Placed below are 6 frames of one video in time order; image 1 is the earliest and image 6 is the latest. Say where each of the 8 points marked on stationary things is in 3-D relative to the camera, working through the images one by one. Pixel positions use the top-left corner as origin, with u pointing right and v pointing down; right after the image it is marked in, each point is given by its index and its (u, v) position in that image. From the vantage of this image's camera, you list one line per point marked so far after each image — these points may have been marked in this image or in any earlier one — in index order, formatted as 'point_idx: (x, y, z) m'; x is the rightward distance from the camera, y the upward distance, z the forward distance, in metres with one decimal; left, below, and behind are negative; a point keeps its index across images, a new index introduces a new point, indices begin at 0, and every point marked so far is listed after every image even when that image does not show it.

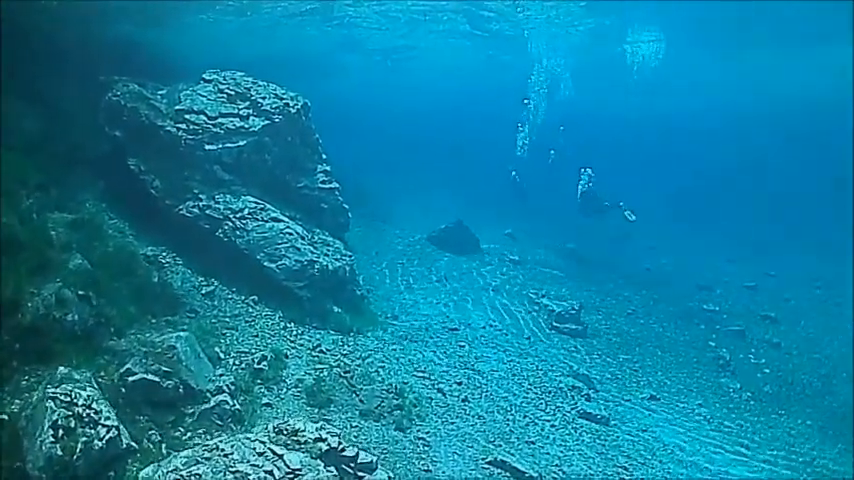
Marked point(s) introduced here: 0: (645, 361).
0: (+4.6, -2.5, +14.0) m
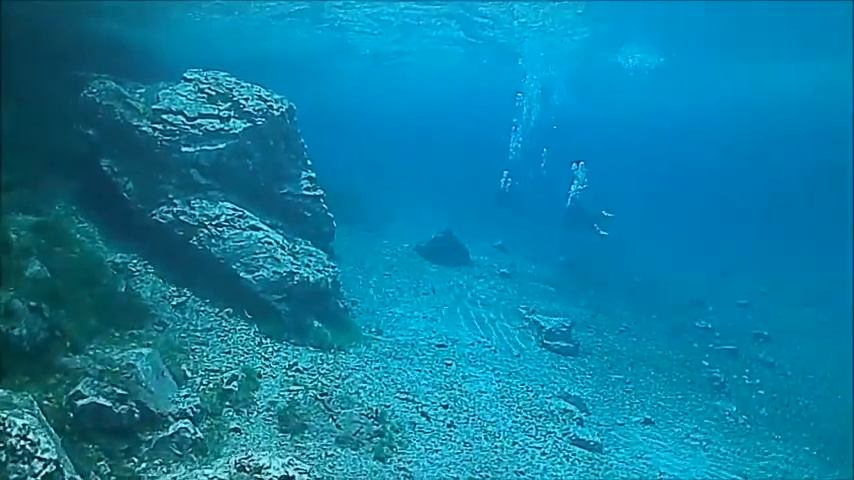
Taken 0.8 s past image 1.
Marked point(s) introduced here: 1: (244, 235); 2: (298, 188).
0: (+4.3, -2.9, +13.5) m
1: (-2.6, +0.1, +9.4) m
2: (-2.2, +0.9, +11.4) m
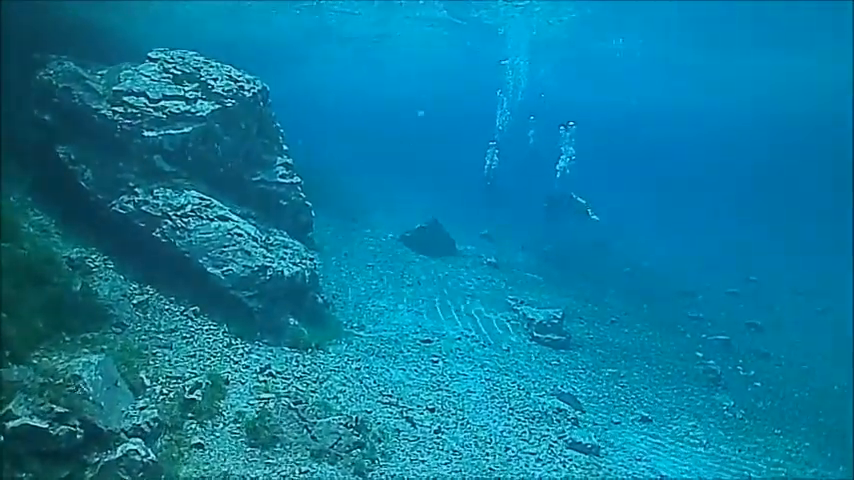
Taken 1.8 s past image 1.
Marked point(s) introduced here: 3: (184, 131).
0: (+4.0, -2.6, +13.0) m
1: (-2.8, +0.2, +8.7) m
2: (-2.5, +1.0, +10.7) m
3: (-3.4, +1.5, +9.3) m
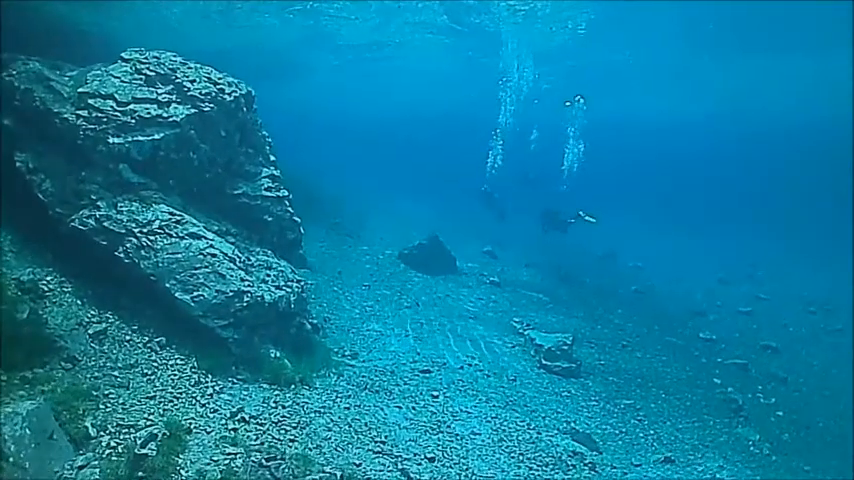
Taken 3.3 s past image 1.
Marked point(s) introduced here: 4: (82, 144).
0: (+4.0, -3.0, +11.9) m
1: (-2.8, -0.1, +7.7) m
2: (-2.5, +0.8, +9.7) m
3: (-3.4, +1.3, +8.4) m
4: (-4.2, +1.2, +8.2) m
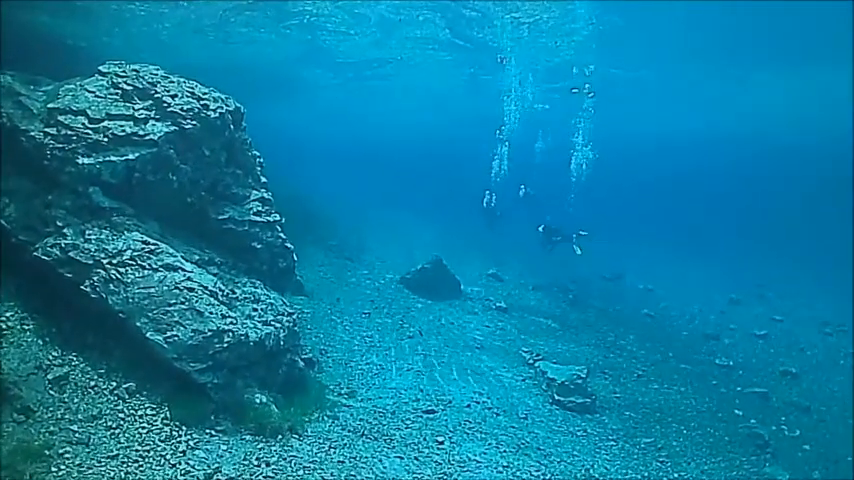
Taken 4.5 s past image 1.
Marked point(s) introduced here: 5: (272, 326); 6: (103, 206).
0: (+4.0, -3.4, +11.0) m
1: (-2.8, -0.4, +6.8) m
2: (-2.4, +0.4, +8.9) m
3: (-3.4, +0.9, +7.6) m
4: (-4.2, +0.8, +7.4) m
5: (-1.7, -1.0, +7.6) m
6: (-3.6, +0.4, +7.4) m
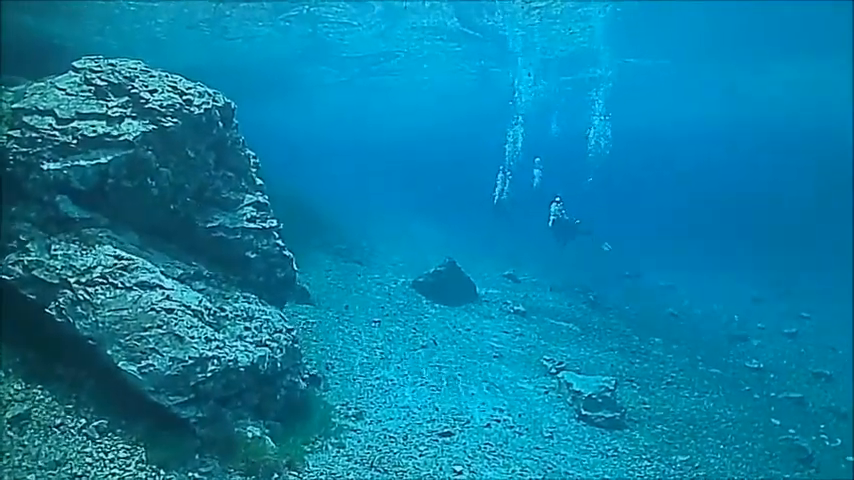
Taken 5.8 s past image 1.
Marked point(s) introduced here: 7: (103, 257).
0: (+4.3, -3.4, +10.0) m
1: (-2.7, -0.5, +6.0) m
2: (-2.3, +0.3, +8.0) m
3: (-3.3, +0.8, +6.8) m
4: (-4.1, +0.7, +6.6) m
5: (-1.6, -1.1, +6.7) m
6: (-3.5, +0.2, +6.6) m
7: (-3.1, -0.2, +6.4) m
